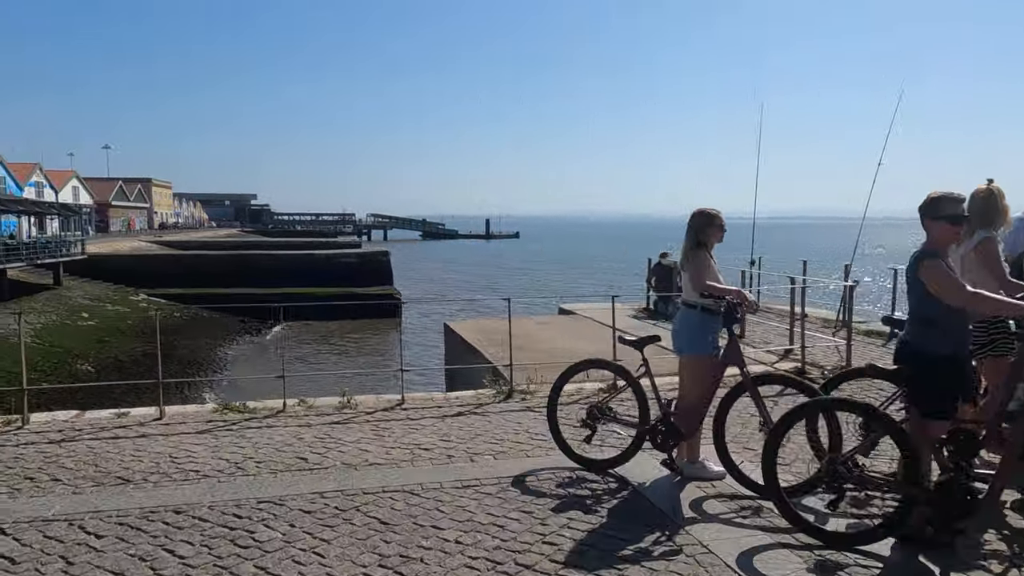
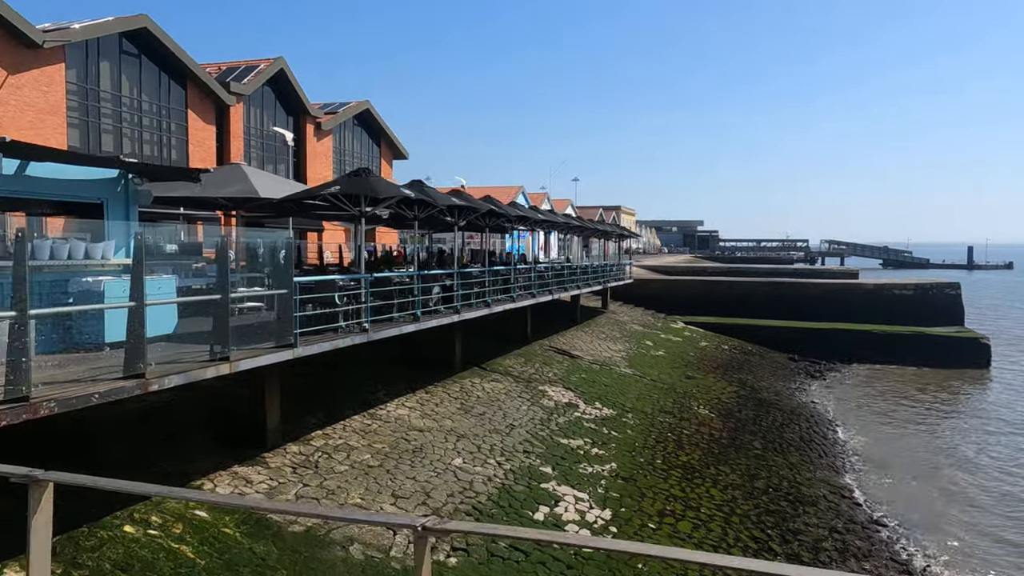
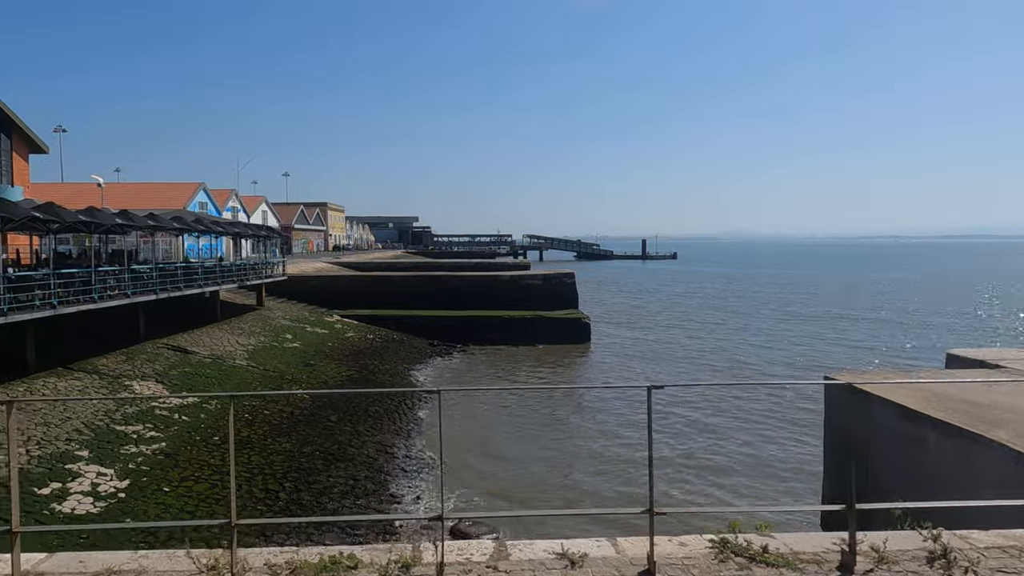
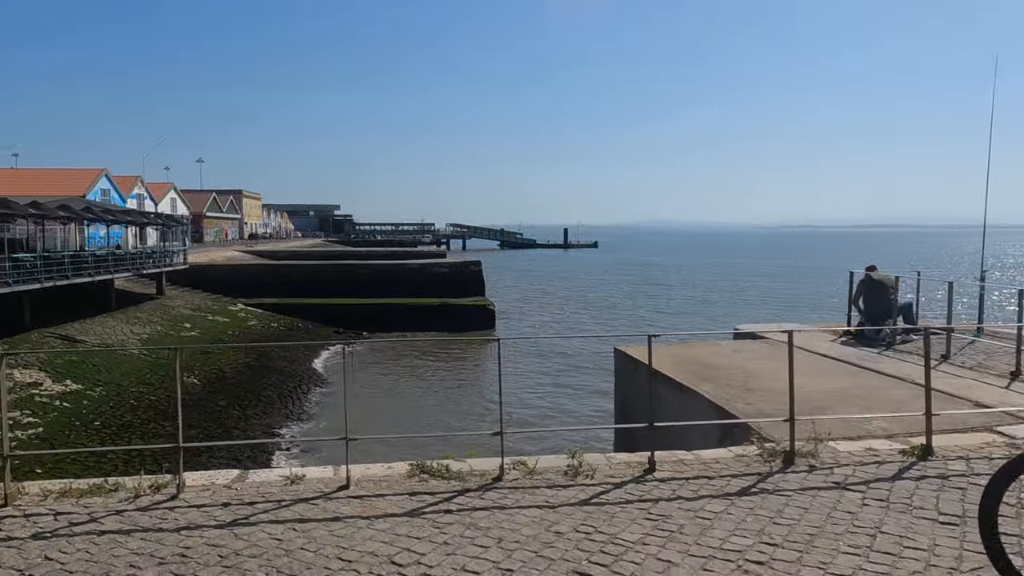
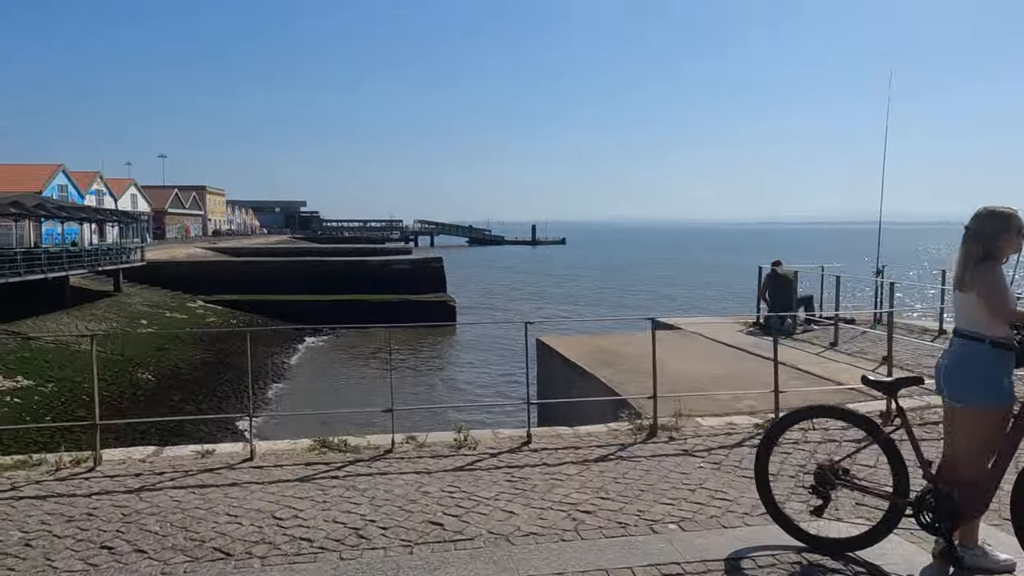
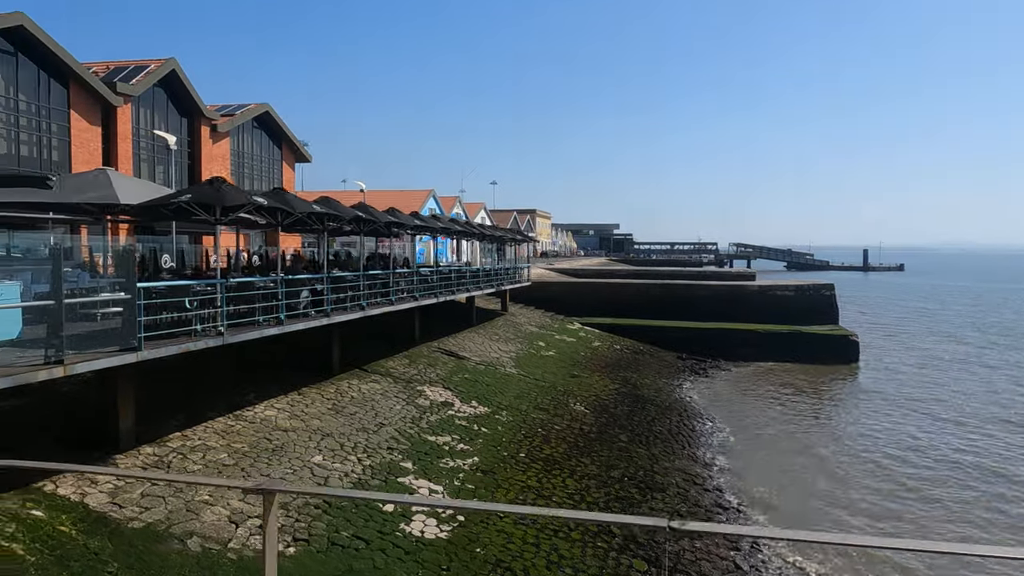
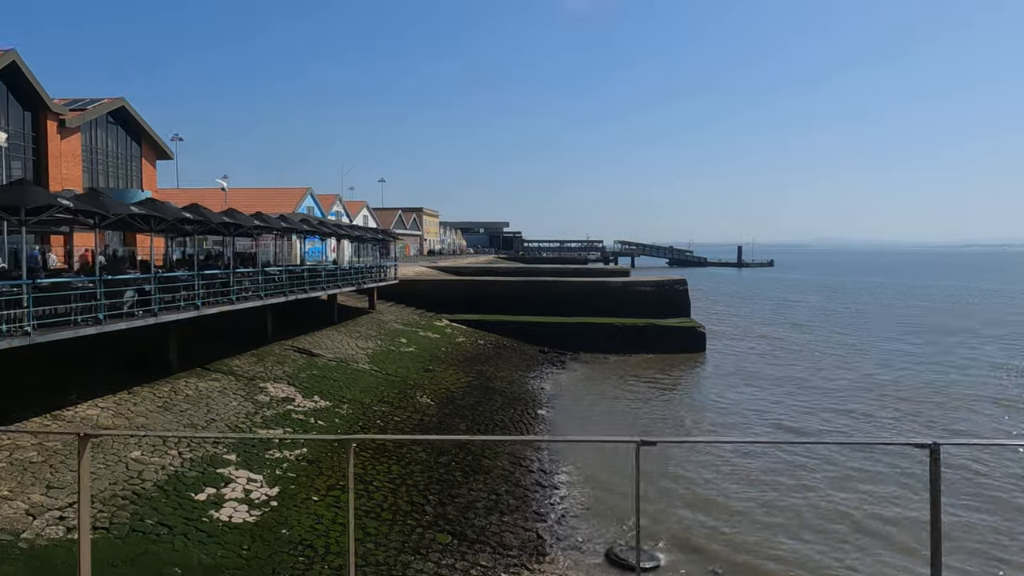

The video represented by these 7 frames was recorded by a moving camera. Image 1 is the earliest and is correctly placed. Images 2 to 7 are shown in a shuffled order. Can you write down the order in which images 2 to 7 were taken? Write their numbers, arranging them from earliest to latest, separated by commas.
5, 4, 3, 7, 6, 2
